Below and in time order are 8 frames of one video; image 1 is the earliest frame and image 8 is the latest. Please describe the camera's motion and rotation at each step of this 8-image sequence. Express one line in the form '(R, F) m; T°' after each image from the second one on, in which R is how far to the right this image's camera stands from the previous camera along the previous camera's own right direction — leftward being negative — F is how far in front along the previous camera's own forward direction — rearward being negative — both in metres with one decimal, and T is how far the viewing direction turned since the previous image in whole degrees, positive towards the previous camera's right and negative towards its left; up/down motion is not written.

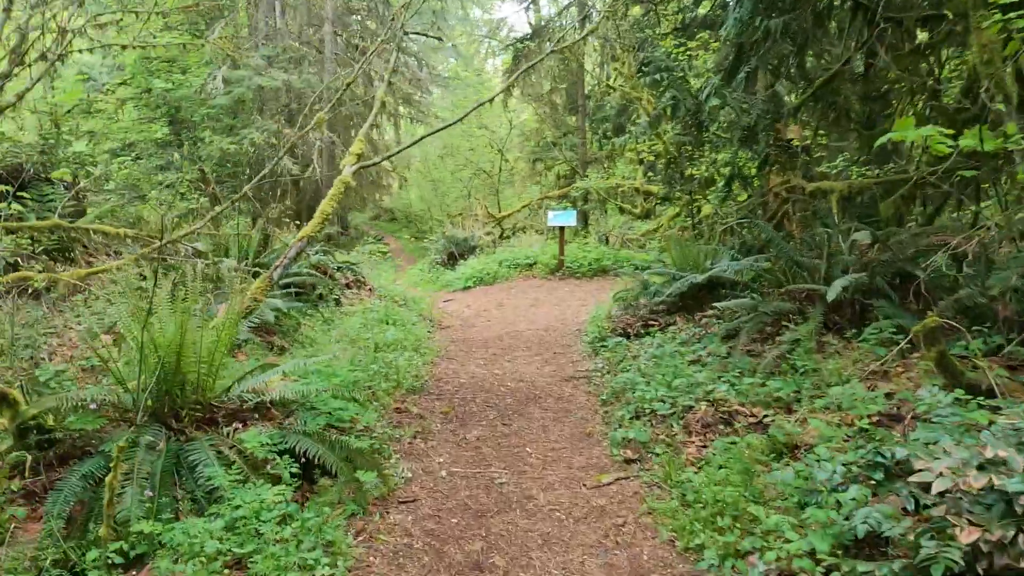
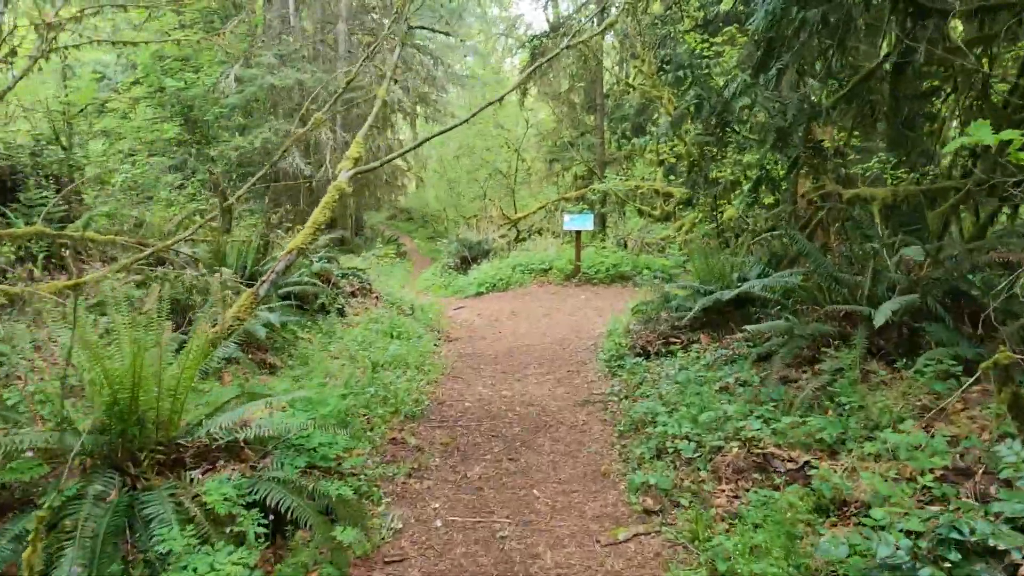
(+0.1, +0.4) m; -1°
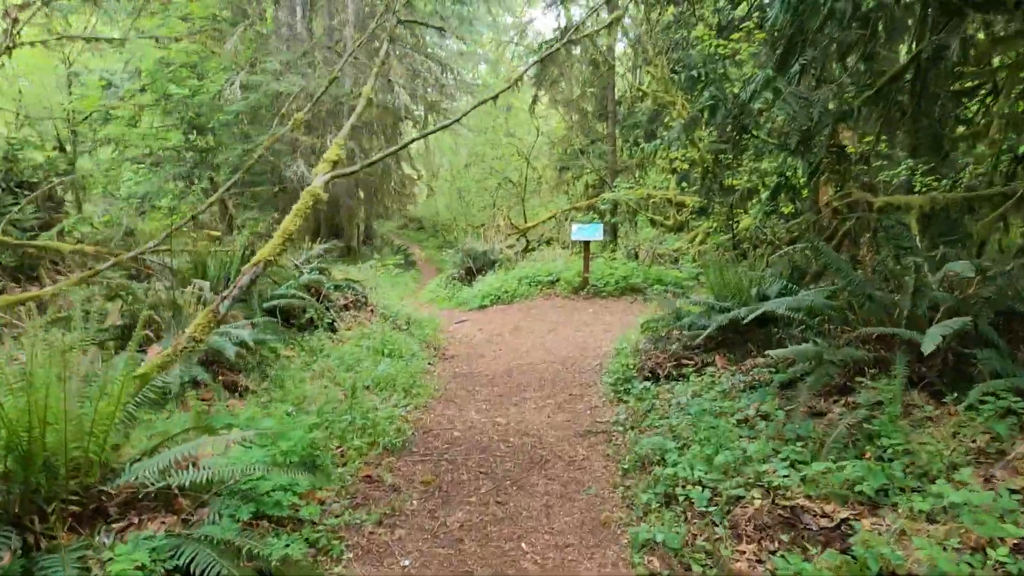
(+0.1, +0.5) m; -1°
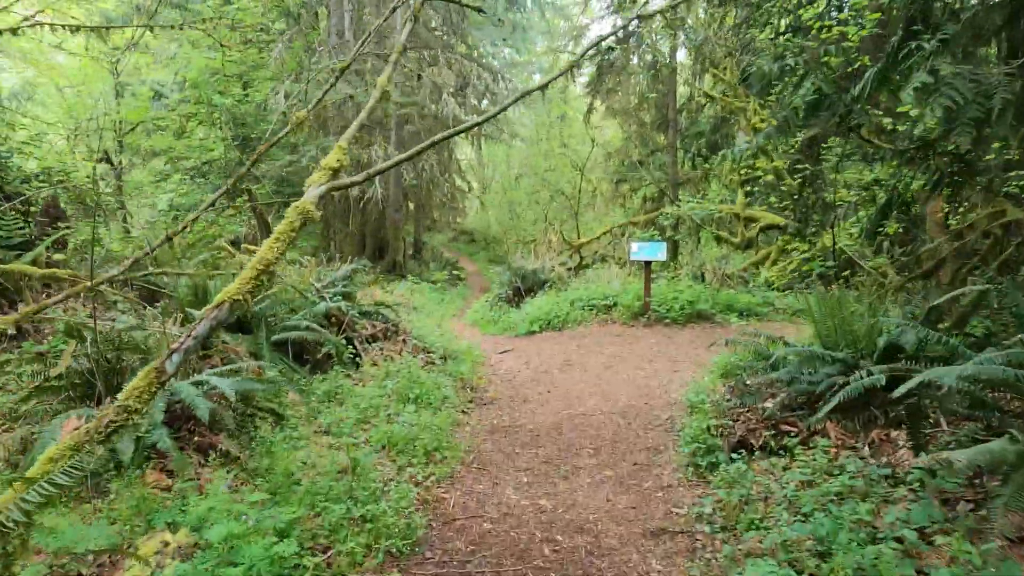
(0.0, +1.1) m; -4°
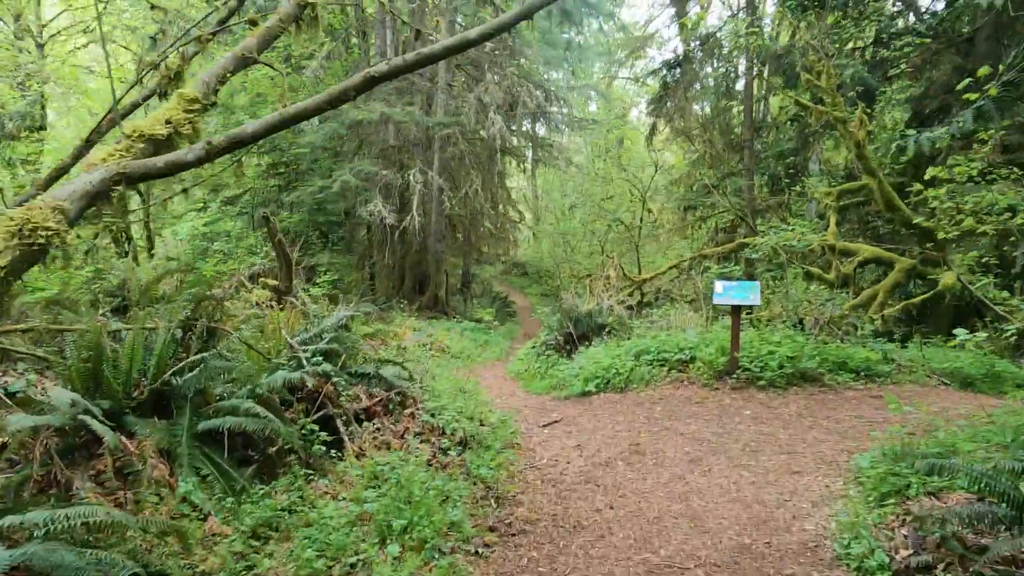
(+0.1, +2.0) m; -4°
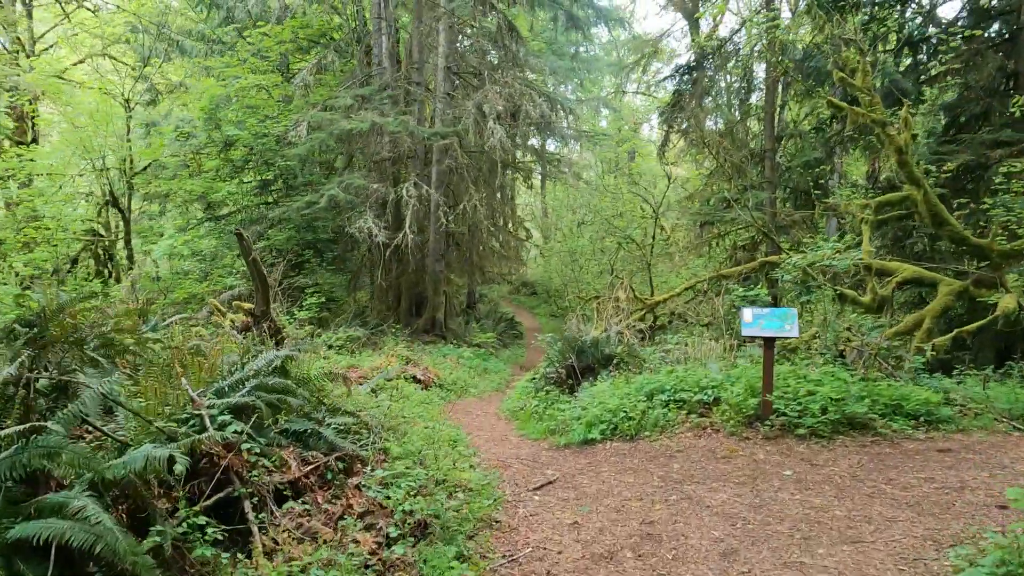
(+0.2, +1.2) m; -1°
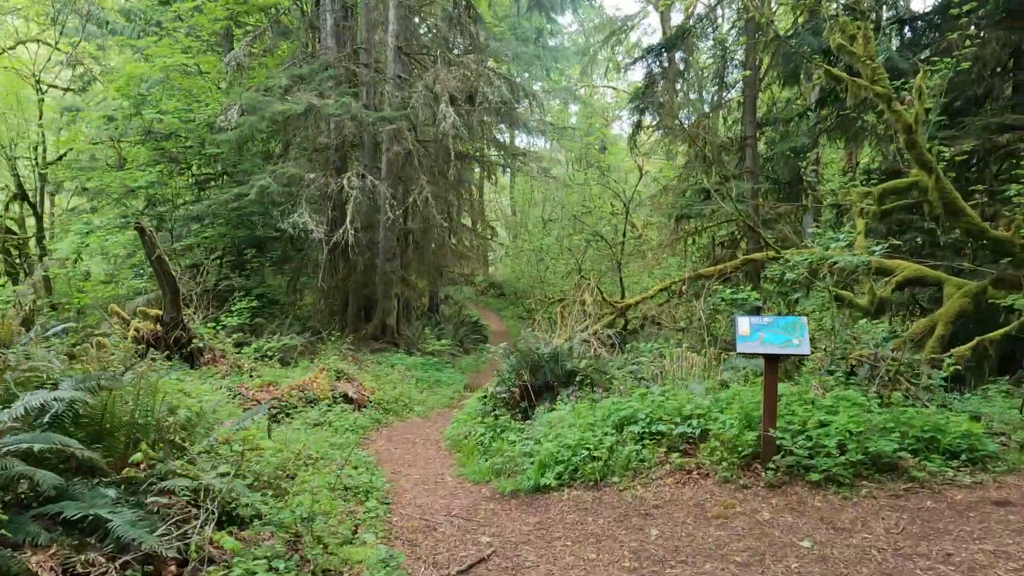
(+0.3, +1.5) m; +2°
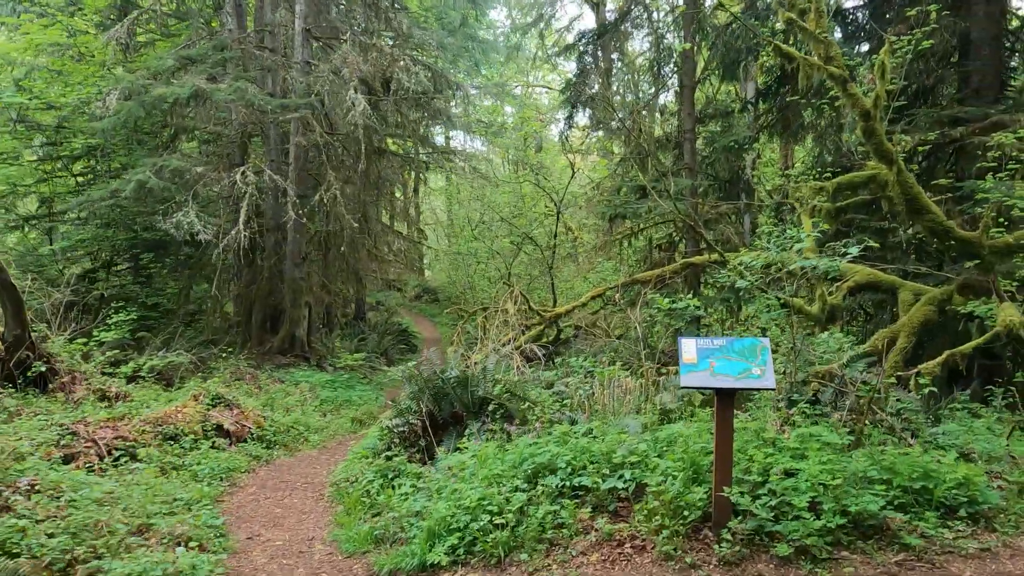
(+0.3, +1.3) m; +4°
